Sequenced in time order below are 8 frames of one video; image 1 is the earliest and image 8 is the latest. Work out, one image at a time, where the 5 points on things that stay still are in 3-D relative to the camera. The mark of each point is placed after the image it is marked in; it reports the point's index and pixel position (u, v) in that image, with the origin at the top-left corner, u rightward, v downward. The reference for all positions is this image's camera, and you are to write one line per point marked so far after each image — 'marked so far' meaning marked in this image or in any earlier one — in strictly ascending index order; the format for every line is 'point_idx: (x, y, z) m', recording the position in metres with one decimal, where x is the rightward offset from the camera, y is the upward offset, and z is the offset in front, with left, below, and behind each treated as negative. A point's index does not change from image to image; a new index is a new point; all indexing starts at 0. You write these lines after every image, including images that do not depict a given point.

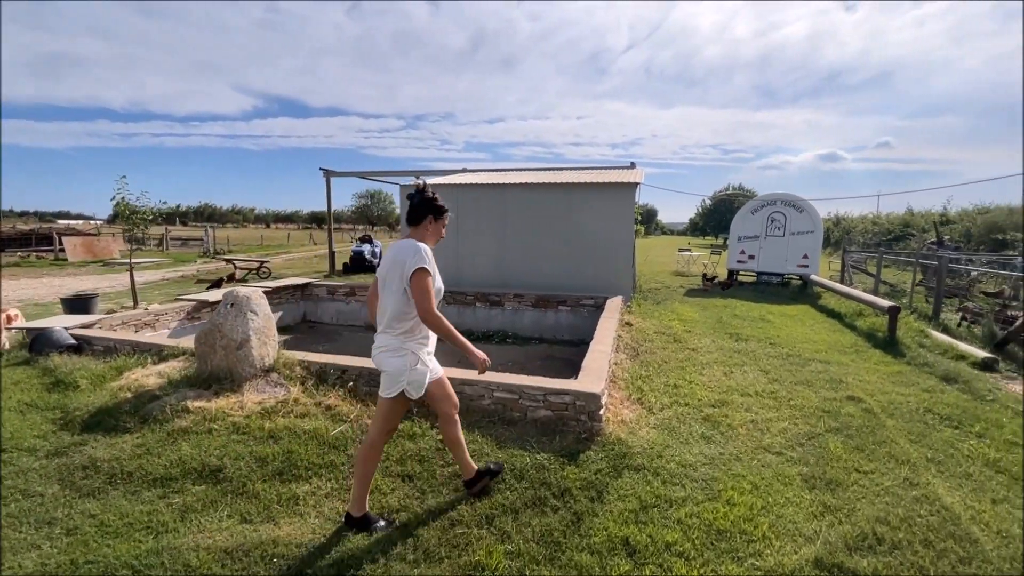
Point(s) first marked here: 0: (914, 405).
0: (+4.2, -1.2, +5.0) m
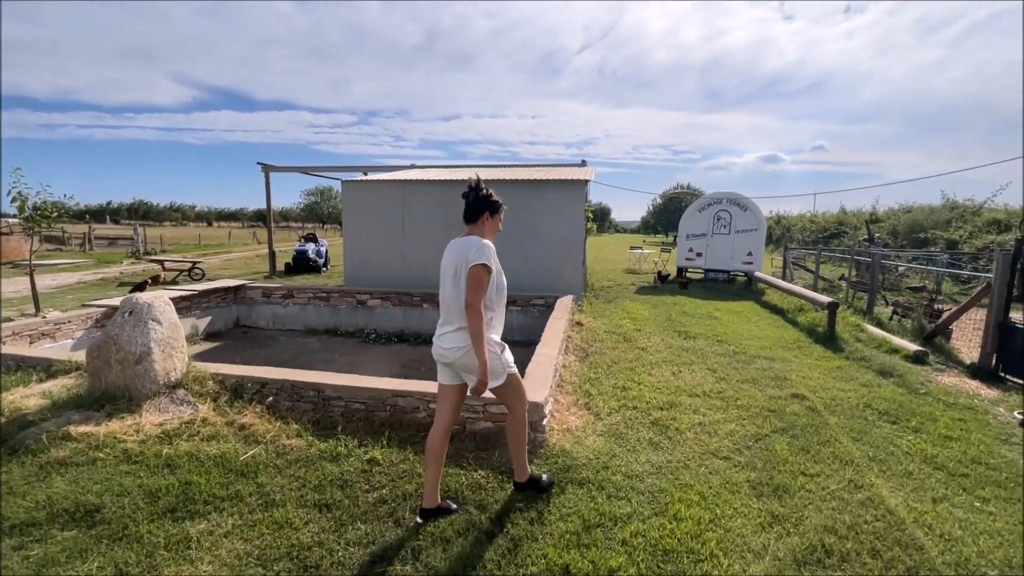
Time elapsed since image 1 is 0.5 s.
0: (+3.6, -1.2, +5.0) m
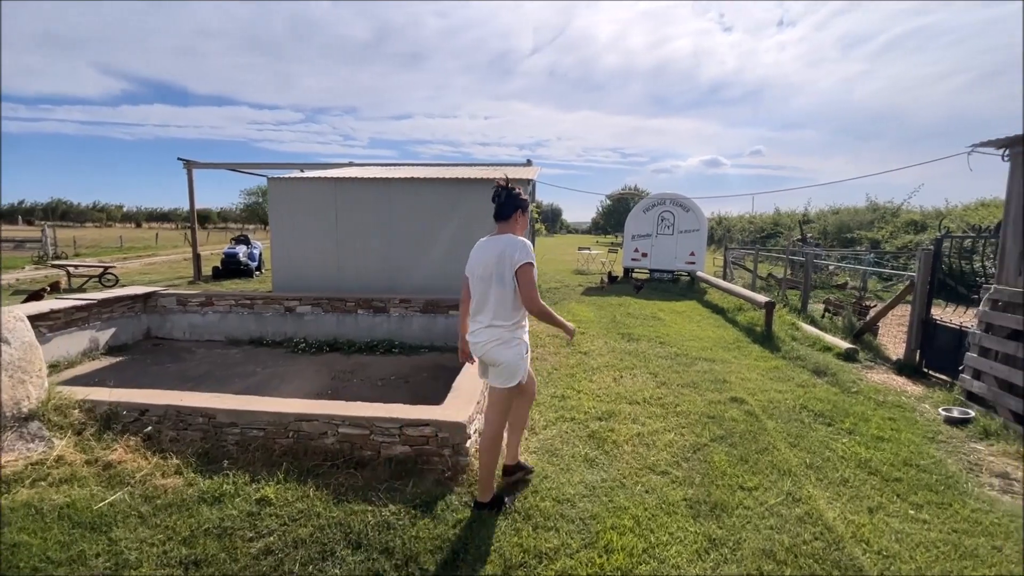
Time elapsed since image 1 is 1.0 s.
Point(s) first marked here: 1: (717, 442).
0: (+2.9, -1.2, +5.0) m
1: (+1.7, -1.3, +4.0) m
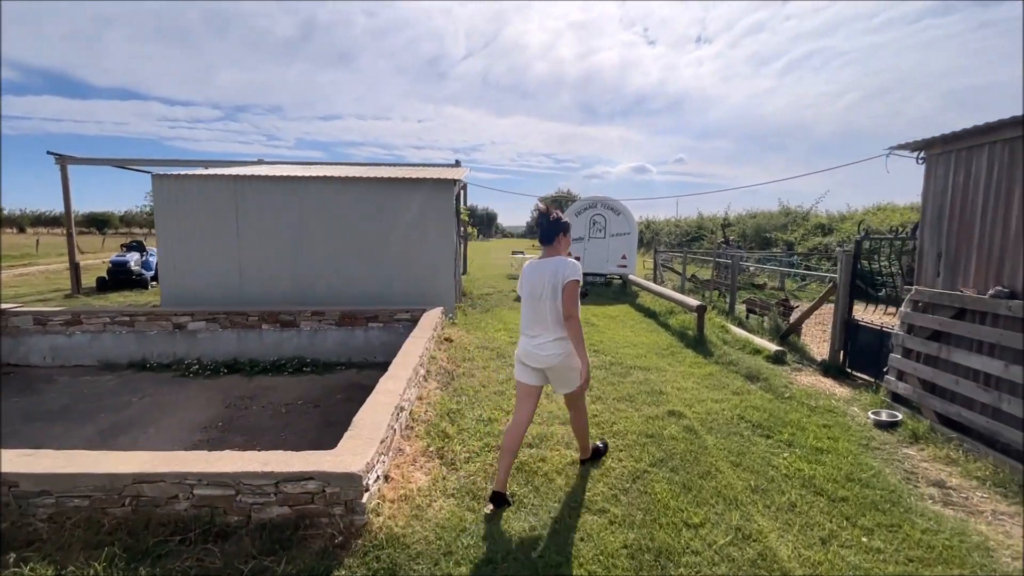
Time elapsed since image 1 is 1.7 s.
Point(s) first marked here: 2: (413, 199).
0: (+2.1, -1.2, +4.8) m
1: (+1.1, -1.3, +3.6) m
2: (-1.8, +1.6, +8.5) m
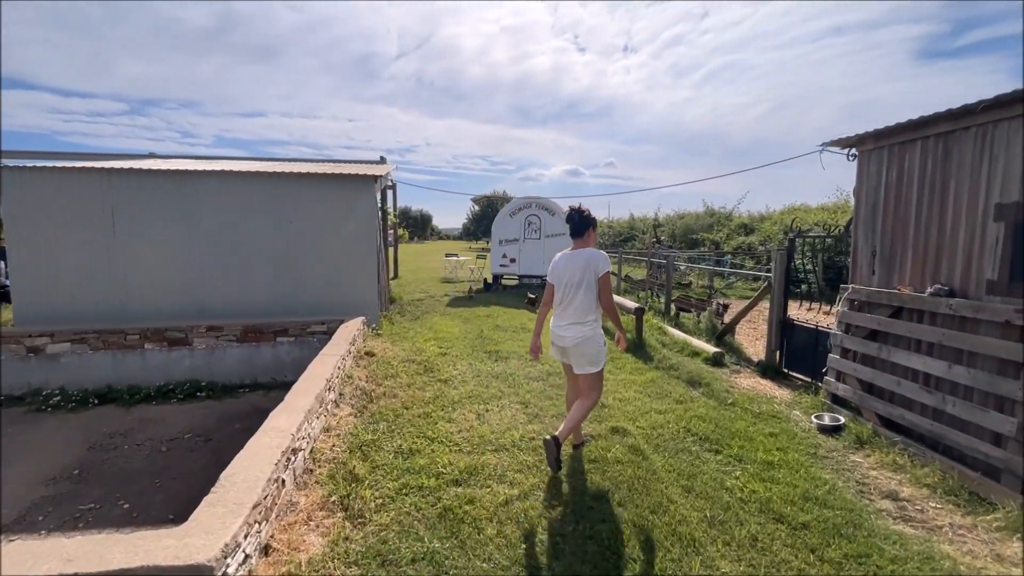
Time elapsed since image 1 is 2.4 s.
0: (+1.5, -1.3, +4.4) m
1: (+0.6, -1.4, +3.1) m
2: (-2.9, +1.4, +7.6) m
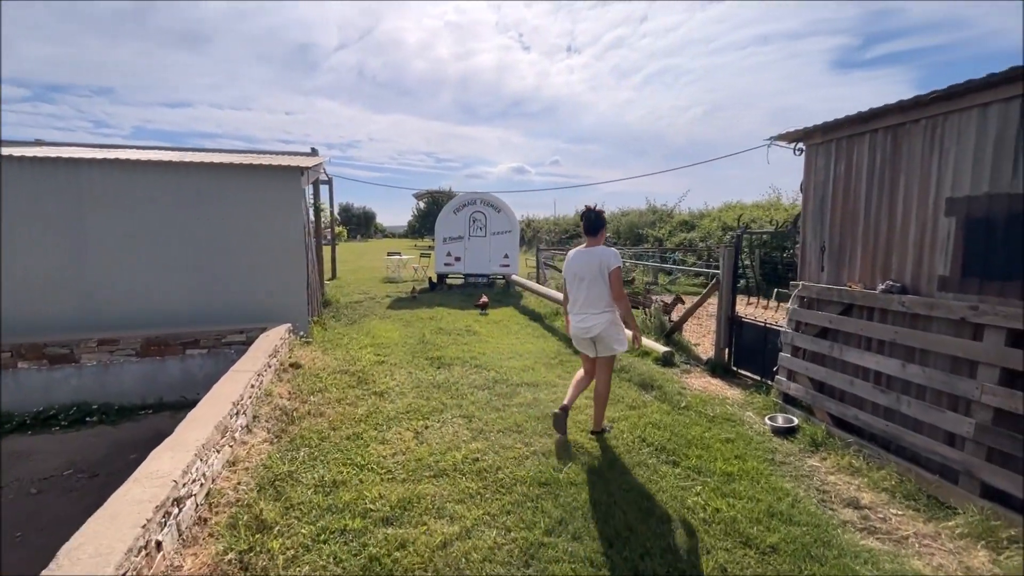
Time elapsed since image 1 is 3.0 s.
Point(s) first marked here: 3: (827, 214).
0: (+1.0, -1.3, +4.1) m
1: (+0.2, -1.4, +2.8) m
2: (-3.8, +1.4, +6.8) m
3: (+3.0, +0.7, +4.5) m
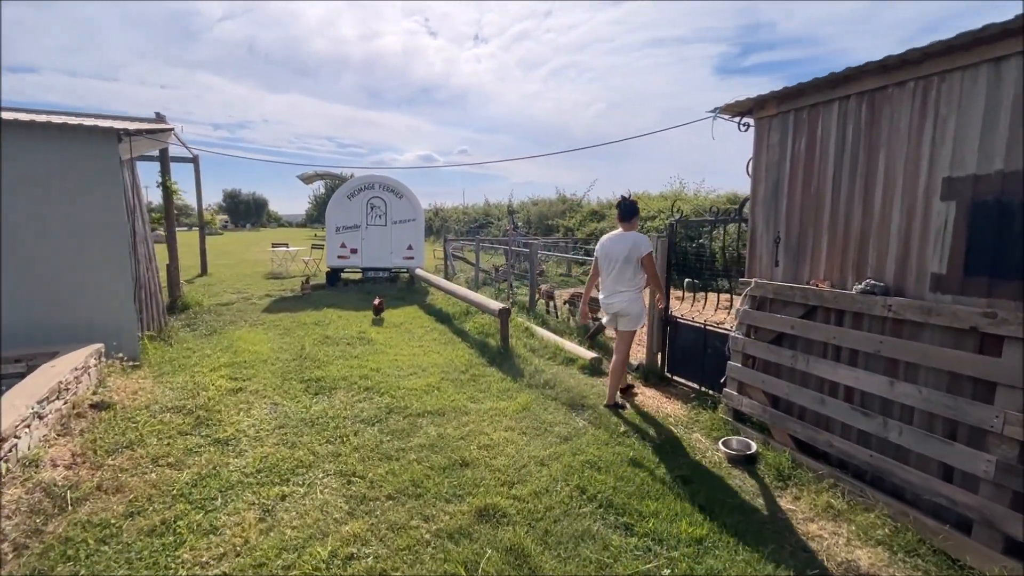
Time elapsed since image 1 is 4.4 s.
0: (+0.3, -1.3, +3.1) m
1: (-0.1, -1.5, +1.7) m
2: (-4.9, +1.3, +4.9) m
3: (+2.2, +0.7, +3.8) m
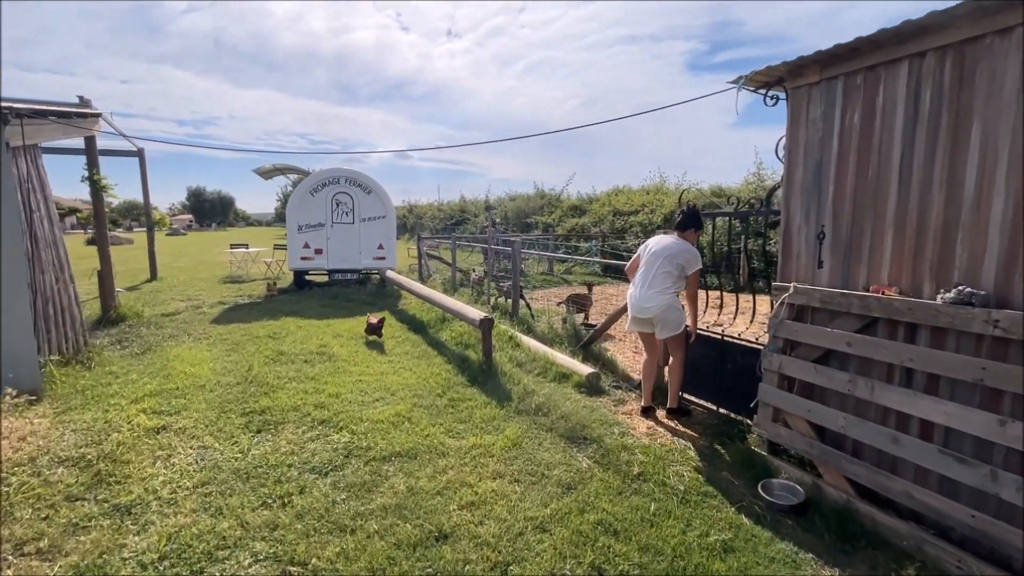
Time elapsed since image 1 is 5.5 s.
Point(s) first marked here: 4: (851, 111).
0: (+0.3, -1.4, +2.4) m
1: (-0.1, -1.6, +0.9) m
2: (-5.0, +1.2, +3.8) m
3: (+2.1, +0.7, +3.1) m
4: (+2.1, +1.1, +3.0) m
